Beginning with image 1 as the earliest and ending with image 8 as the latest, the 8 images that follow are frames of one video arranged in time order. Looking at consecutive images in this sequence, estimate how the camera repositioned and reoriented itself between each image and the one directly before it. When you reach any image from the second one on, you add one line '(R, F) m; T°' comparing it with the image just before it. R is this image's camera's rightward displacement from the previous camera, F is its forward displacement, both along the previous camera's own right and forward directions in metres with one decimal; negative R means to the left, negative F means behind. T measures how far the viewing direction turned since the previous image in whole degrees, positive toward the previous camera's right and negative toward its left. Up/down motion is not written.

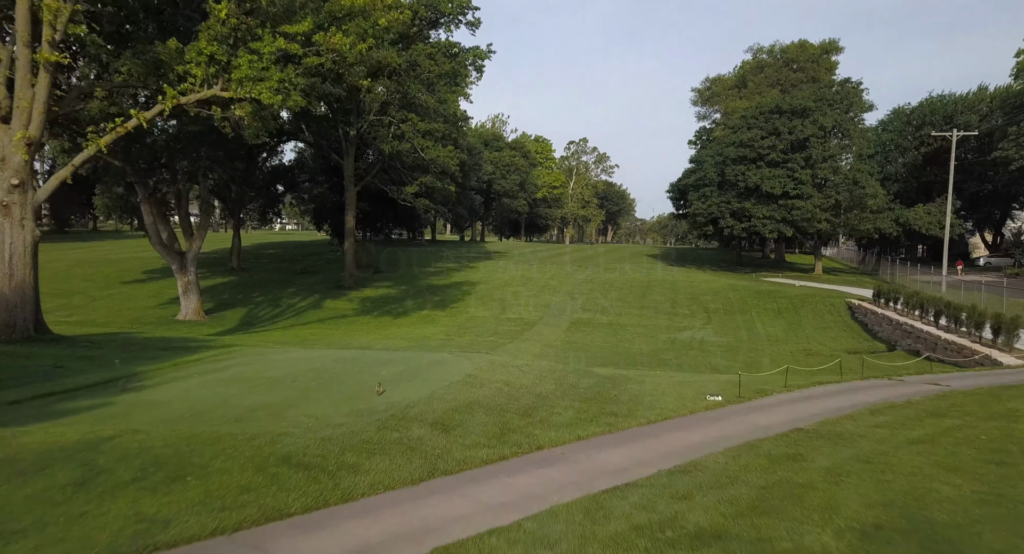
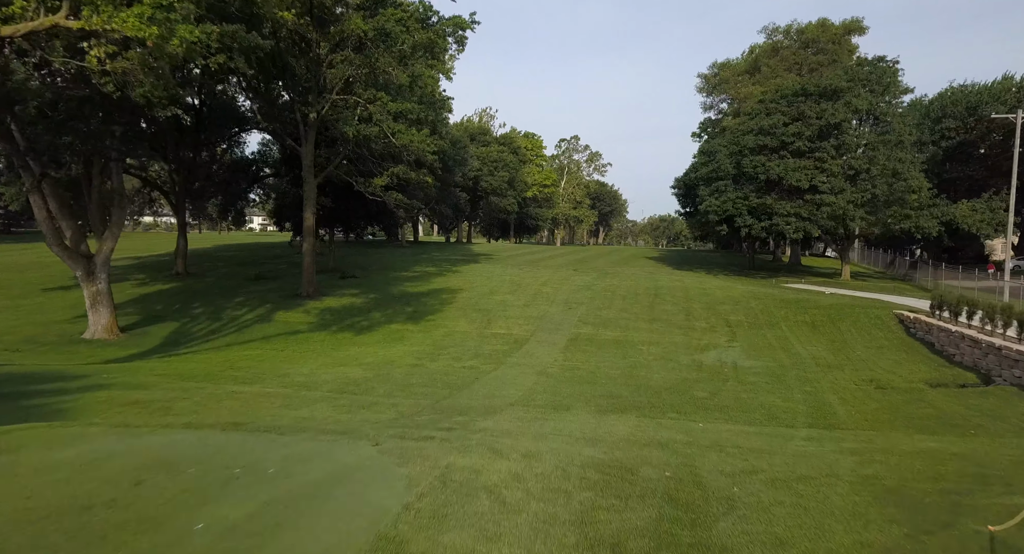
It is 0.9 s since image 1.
(+0.1, +3.2) m; +1°
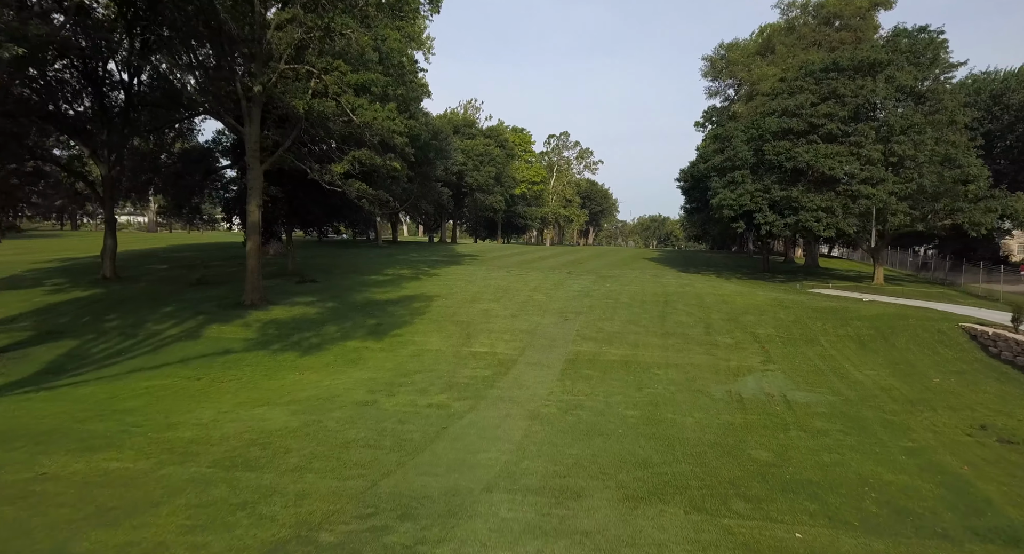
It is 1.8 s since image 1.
(+0.1, +3.1) m; +1°
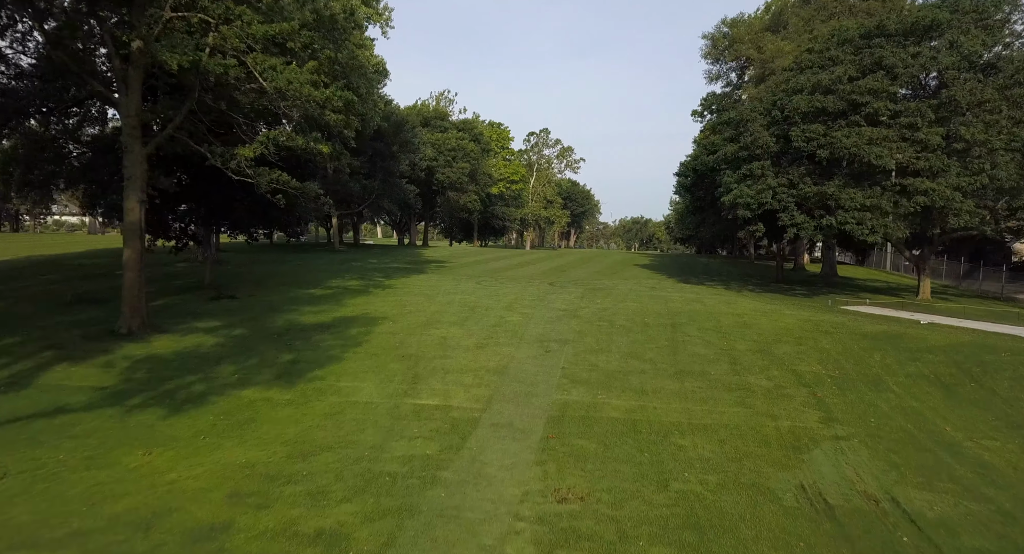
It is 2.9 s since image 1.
(+0.3, +3.8) m; +2°
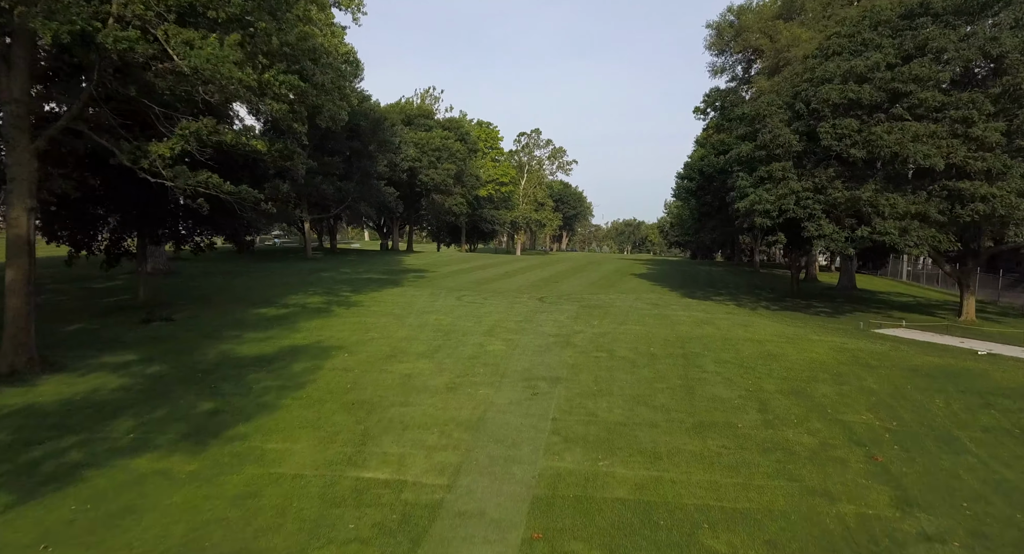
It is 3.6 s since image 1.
(+0.2, +2.3) m; +1°
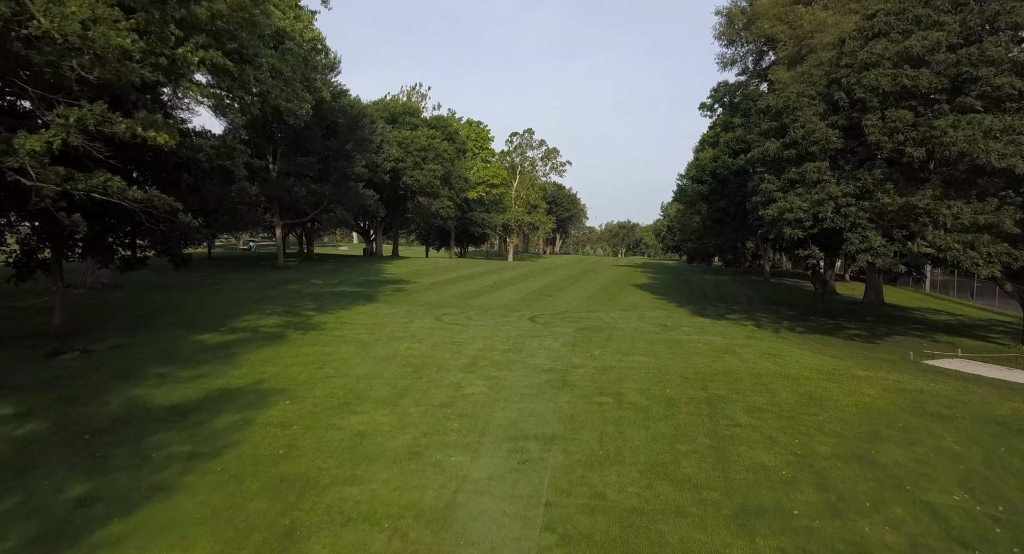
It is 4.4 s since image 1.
(+0.2, +2.3) m; +1°
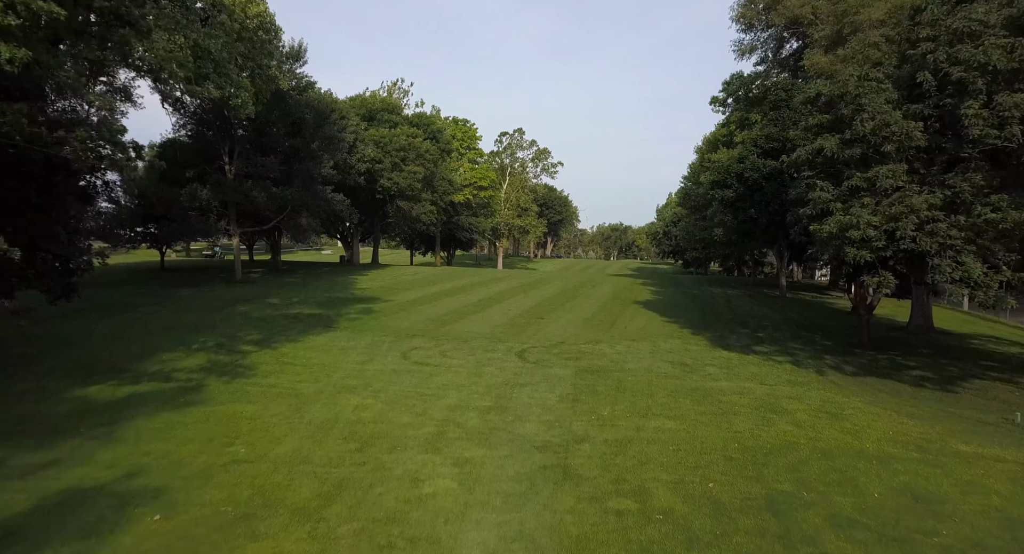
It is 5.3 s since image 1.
(+0.1, +3.0) m; +1°
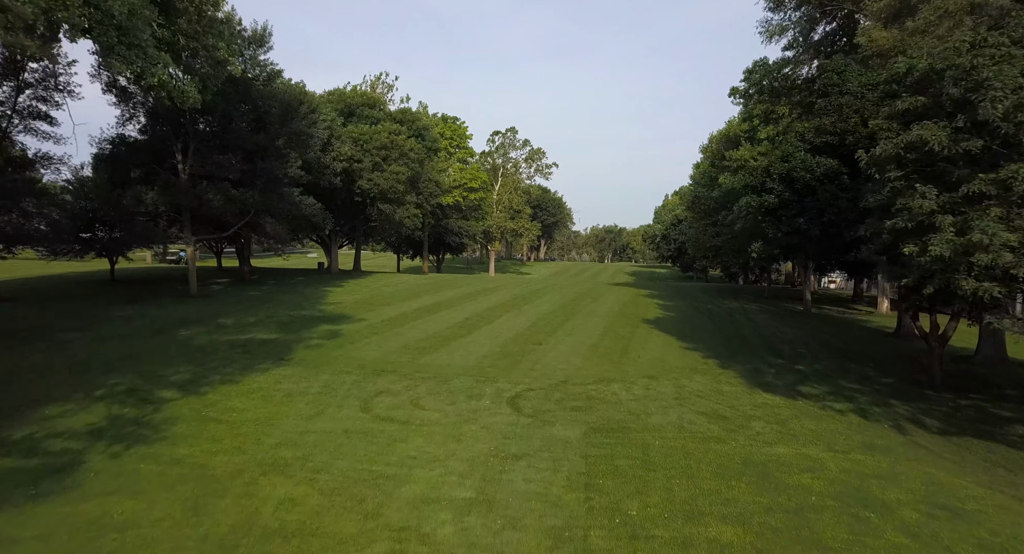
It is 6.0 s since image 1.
(0.0, +2.8) m; +1°
